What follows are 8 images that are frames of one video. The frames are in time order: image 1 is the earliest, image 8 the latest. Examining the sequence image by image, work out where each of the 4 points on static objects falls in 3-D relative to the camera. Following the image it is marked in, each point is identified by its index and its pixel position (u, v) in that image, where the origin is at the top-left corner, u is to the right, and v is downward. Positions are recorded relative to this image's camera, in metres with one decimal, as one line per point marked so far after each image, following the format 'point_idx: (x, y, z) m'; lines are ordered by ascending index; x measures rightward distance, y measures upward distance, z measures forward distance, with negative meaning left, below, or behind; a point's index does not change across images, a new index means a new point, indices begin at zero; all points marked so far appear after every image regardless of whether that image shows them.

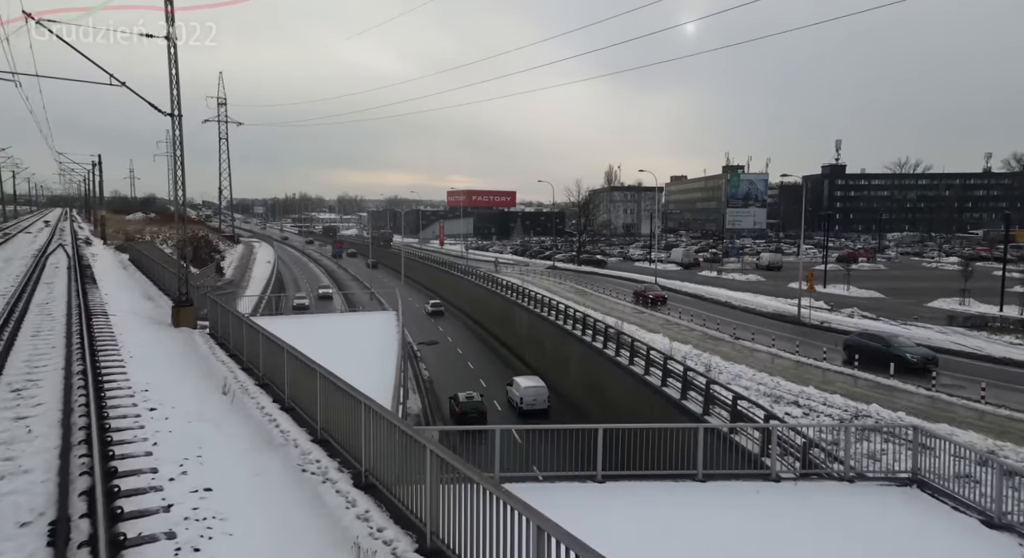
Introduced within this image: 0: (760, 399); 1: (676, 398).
0: (+6.4, -3.1, +16.1) m
1: (+4.4, -3.2, +16.5) m
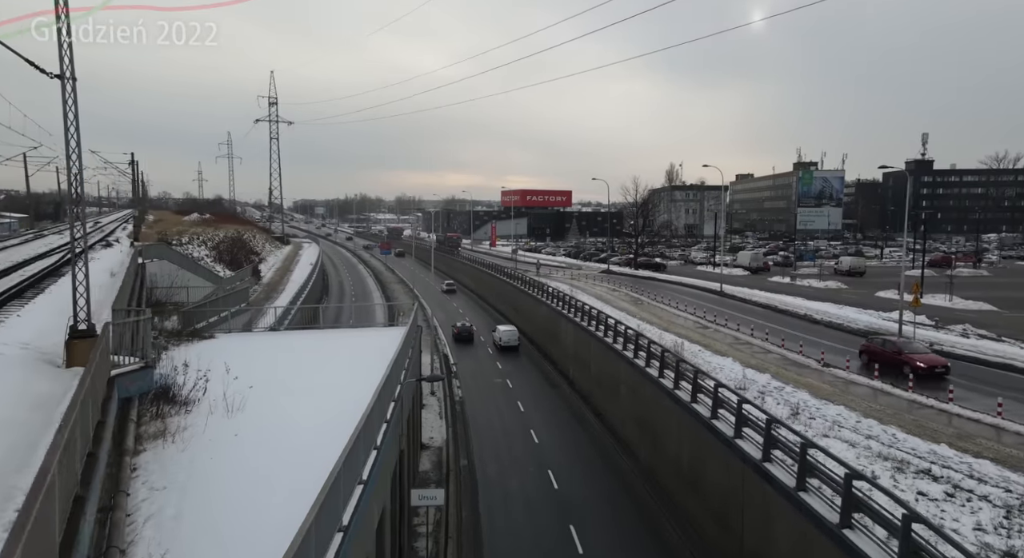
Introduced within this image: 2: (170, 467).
0: (+6.9, -3.6, +11.7) m
1: (+4.9, -3.6, +12.4) m
2: (-5.1, -2.8, +9.2) m
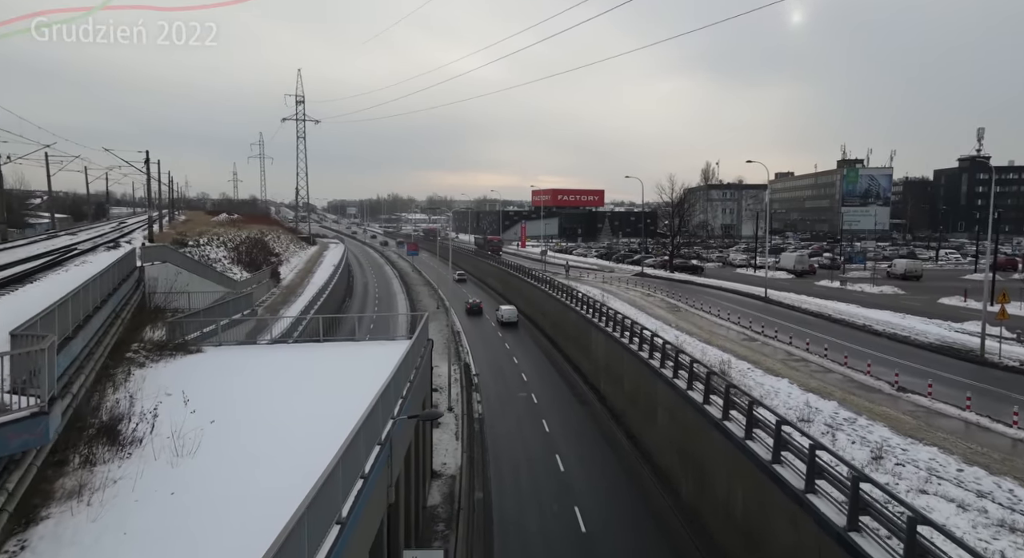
0: (+7.0, -3.8, +8.9) m
1: (+5.1, -3.8, +9.7) m
2: (-5.0, -3.0, +7.0) m
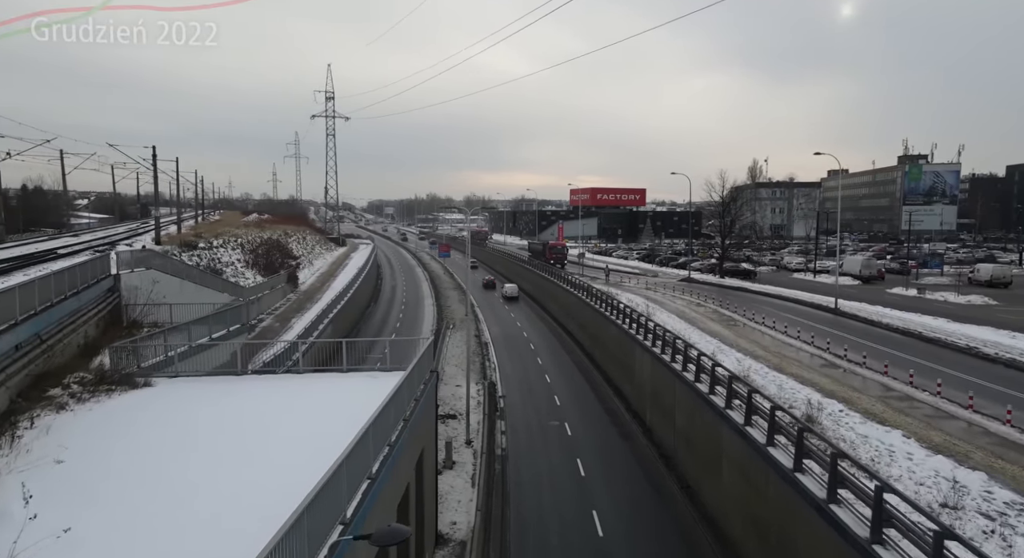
0: (+7.0, -4.3, +4.6) m
1: (+5.1, -4.3, +5.4) m
2: (-5.1, -3.4, +3.4) m
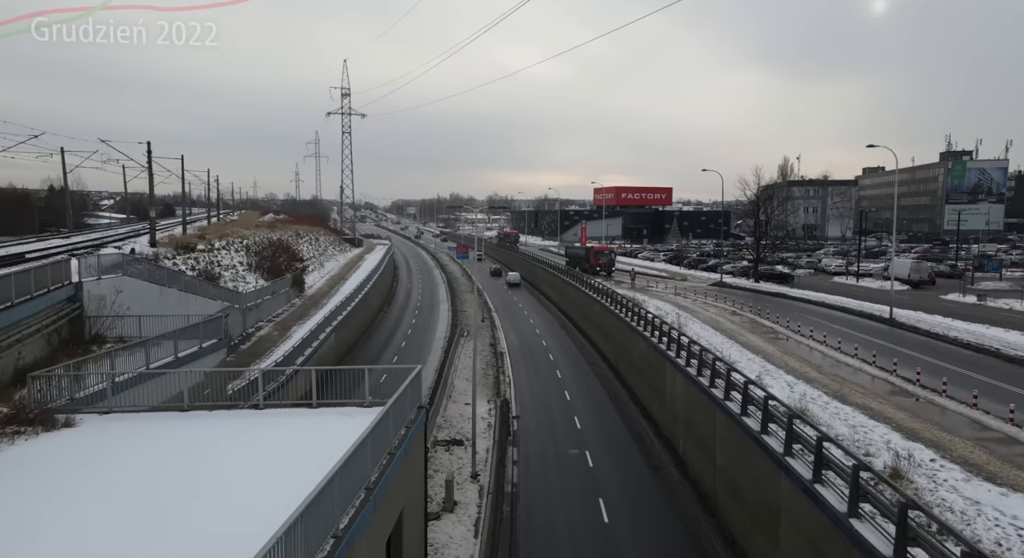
0: (+6.8, -4.6, +1.4) m
1: (+4.9, -4.6, +2.4) m
2: (-5.4, -3.7, +0.7) m
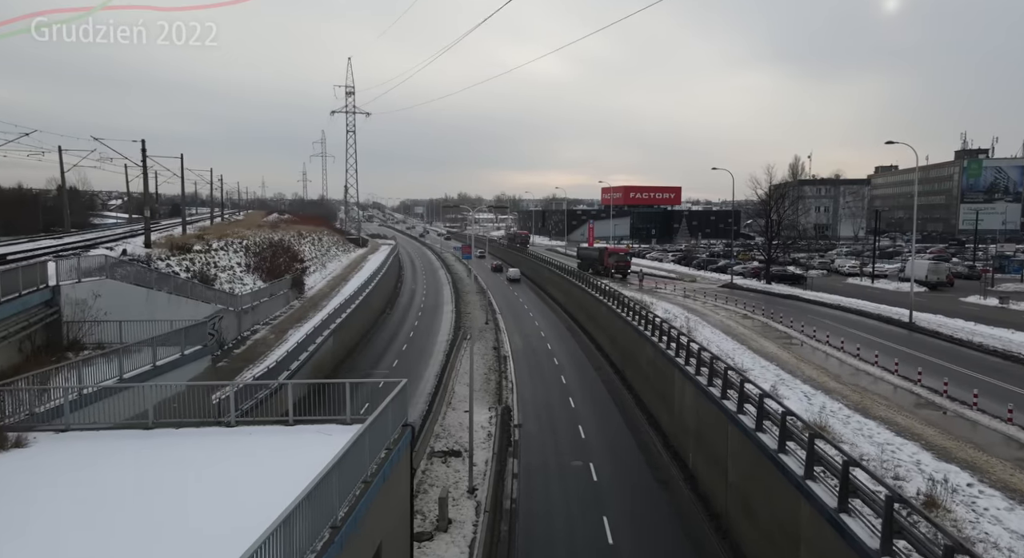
0: (+6.5, -4.7, +0.3) m
1: (+4.6, -4.7, +1.3) m
2: (-5.7, -3.8, -0.3) m
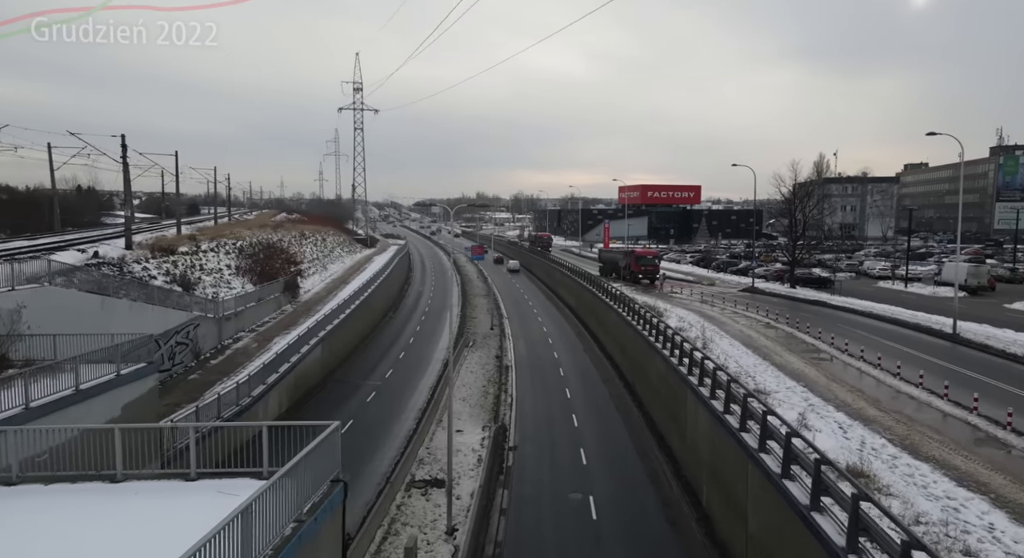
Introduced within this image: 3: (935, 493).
0: (+5.6, -5.0, -2.3) m
1: (+3.7, -5.0, -1.3) m
2: (-6.6, -4.0, -2.5) m
3: (+7.7, -3.8, +11.3) m
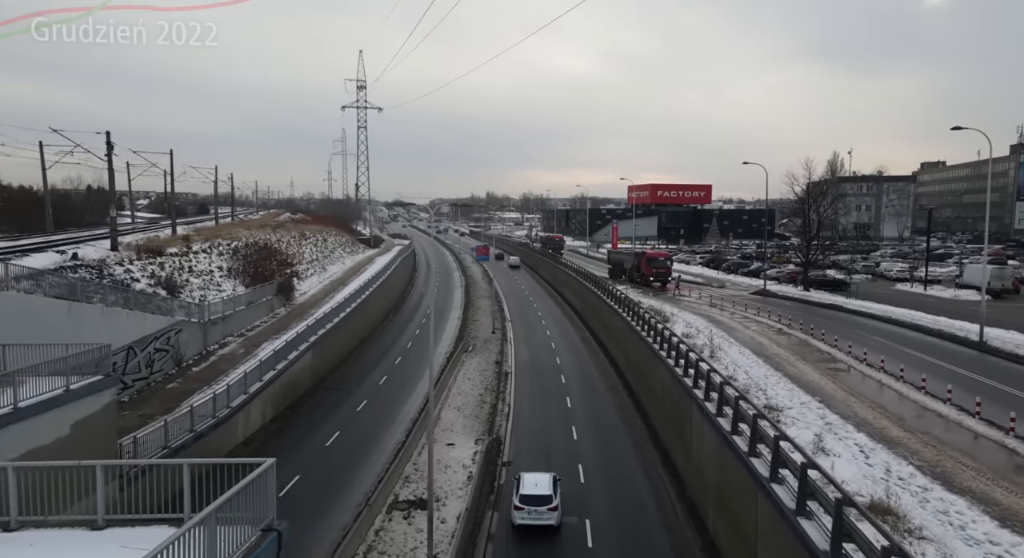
0: (+4.9, -5.1, -3.8) m
1: (+3.1, -5.1, -2.7) m
2: (-7.2, -4.2, -3.7) m
3: (+7.3, -4.0, +9.8) m
